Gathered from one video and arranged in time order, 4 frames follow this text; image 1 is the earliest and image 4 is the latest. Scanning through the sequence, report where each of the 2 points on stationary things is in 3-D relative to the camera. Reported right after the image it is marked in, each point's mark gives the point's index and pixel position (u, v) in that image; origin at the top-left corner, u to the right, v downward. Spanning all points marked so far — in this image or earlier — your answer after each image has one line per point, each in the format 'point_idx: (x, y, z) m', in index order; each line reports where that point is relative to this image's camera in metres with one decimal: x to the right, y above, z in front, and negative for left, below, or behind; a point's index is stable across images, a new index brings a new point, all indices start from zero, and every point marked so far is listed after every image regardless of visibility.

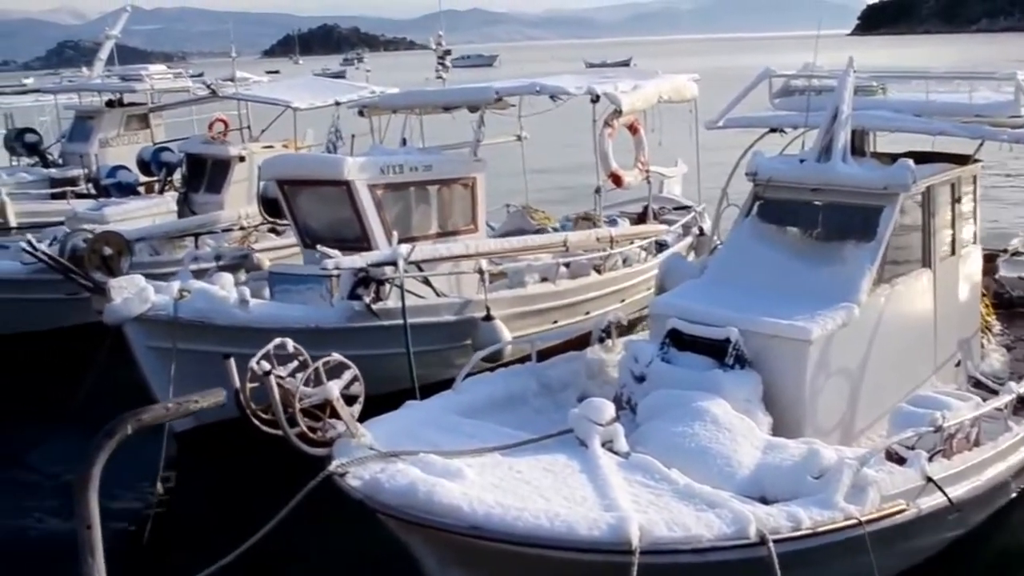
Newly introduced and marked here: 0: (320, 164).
0: (-1.5, +1.0, +10.7) m
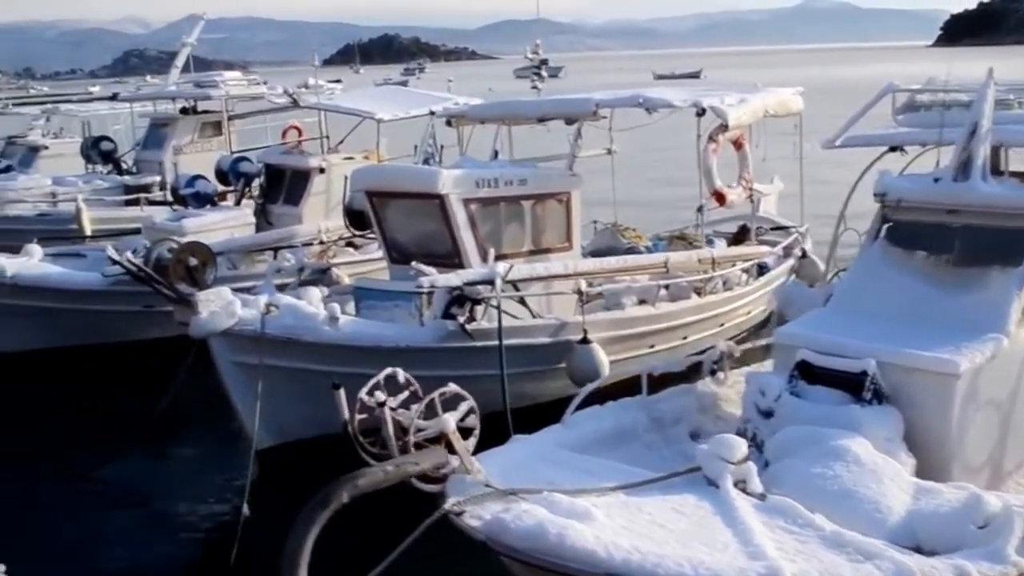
0: (-0.7, +0.9, +10.4) m
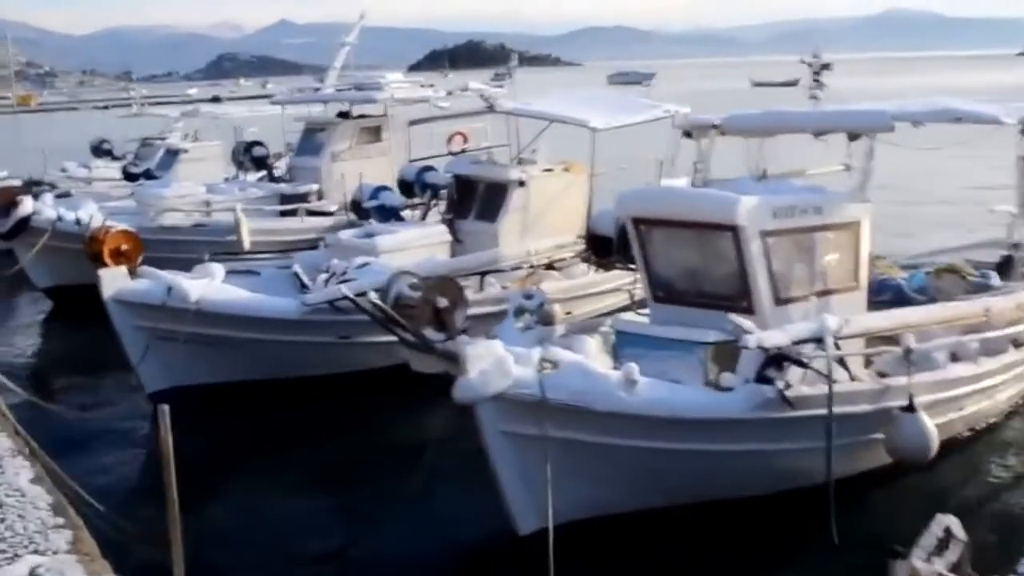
0: (+1.2, +0.6, +8.6) m
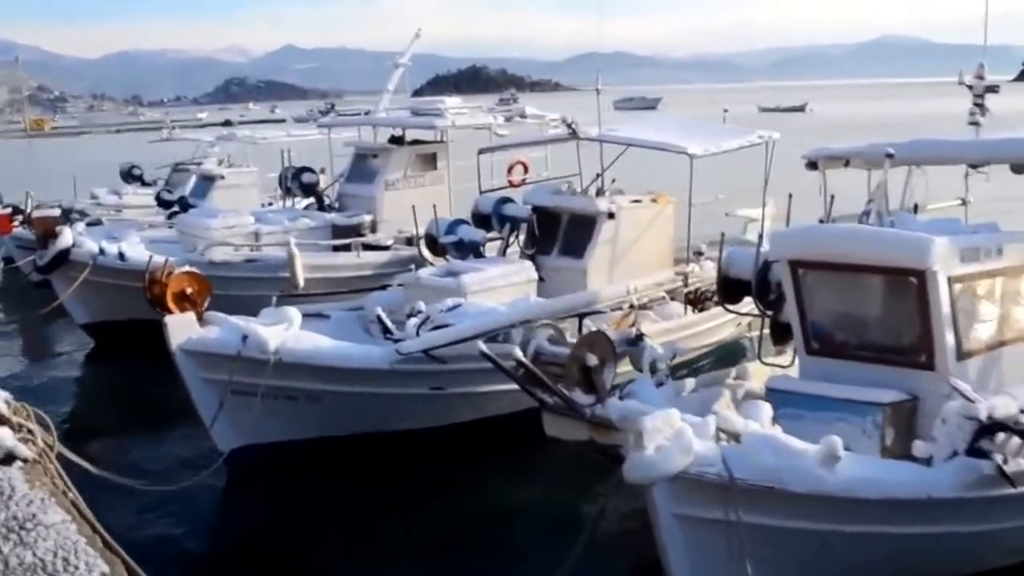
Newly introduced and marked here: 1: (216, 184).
0: (+2.0, +0.3, +7.5) m
1: (-4.0, +1.4, +18.6) m
